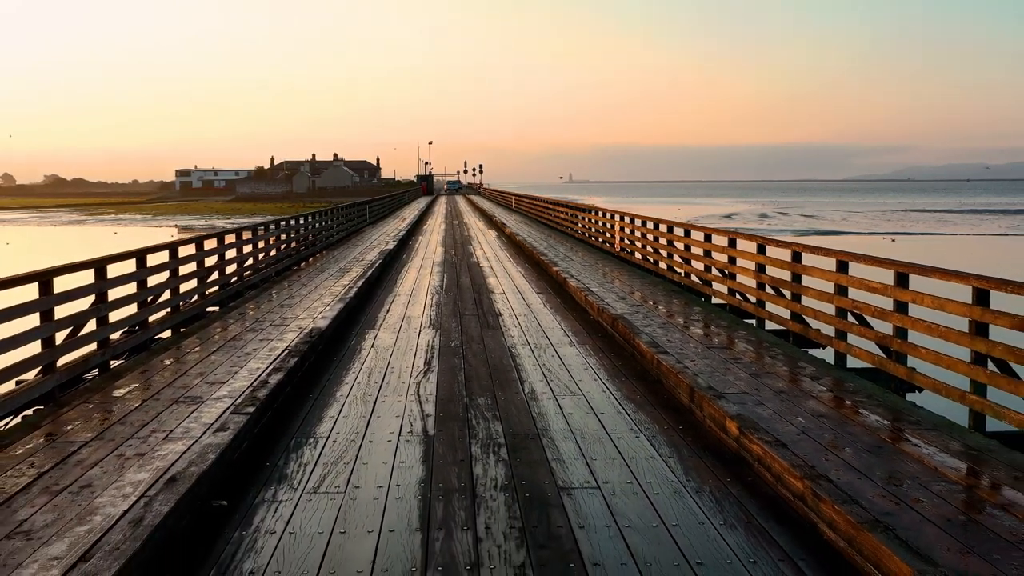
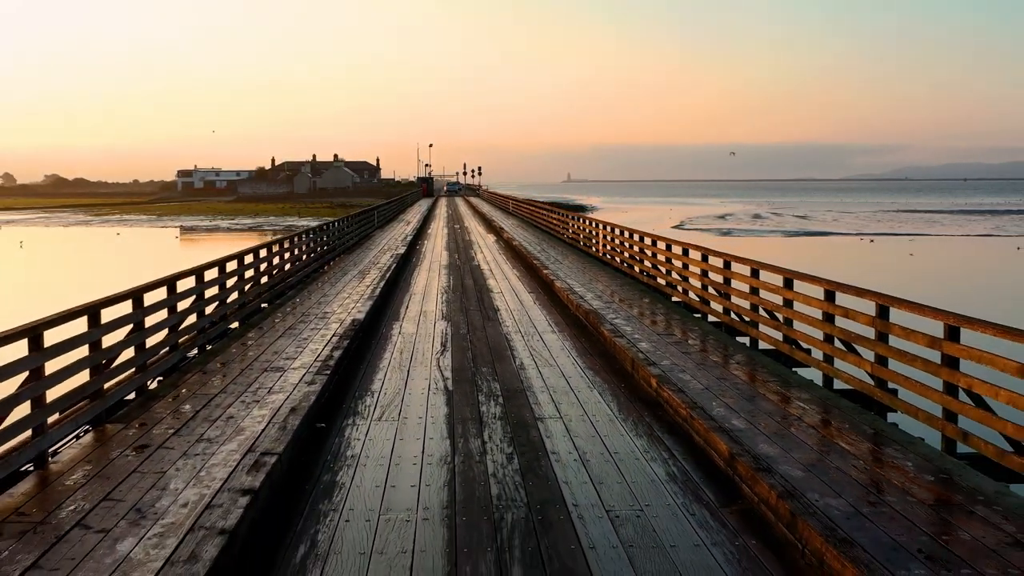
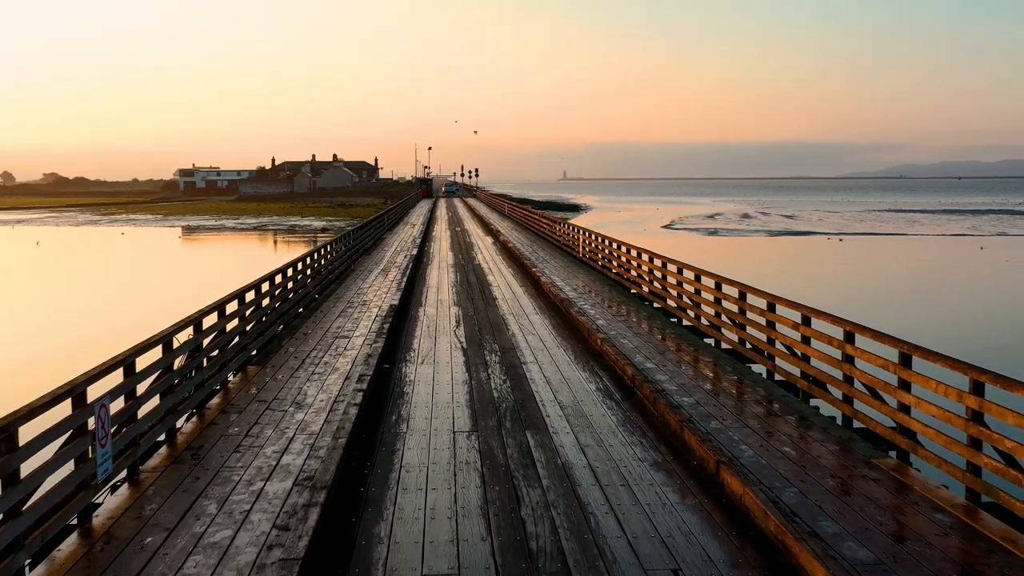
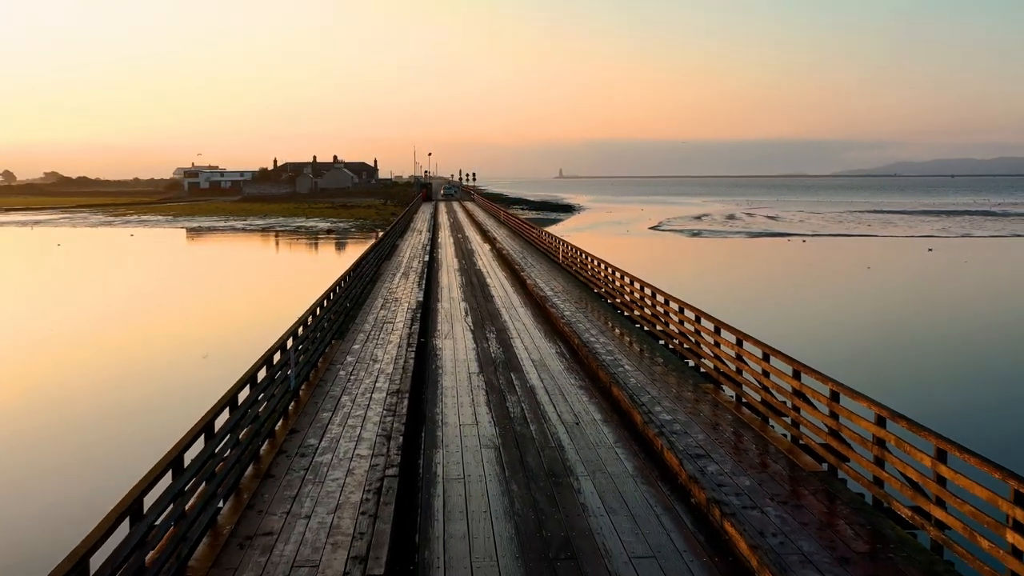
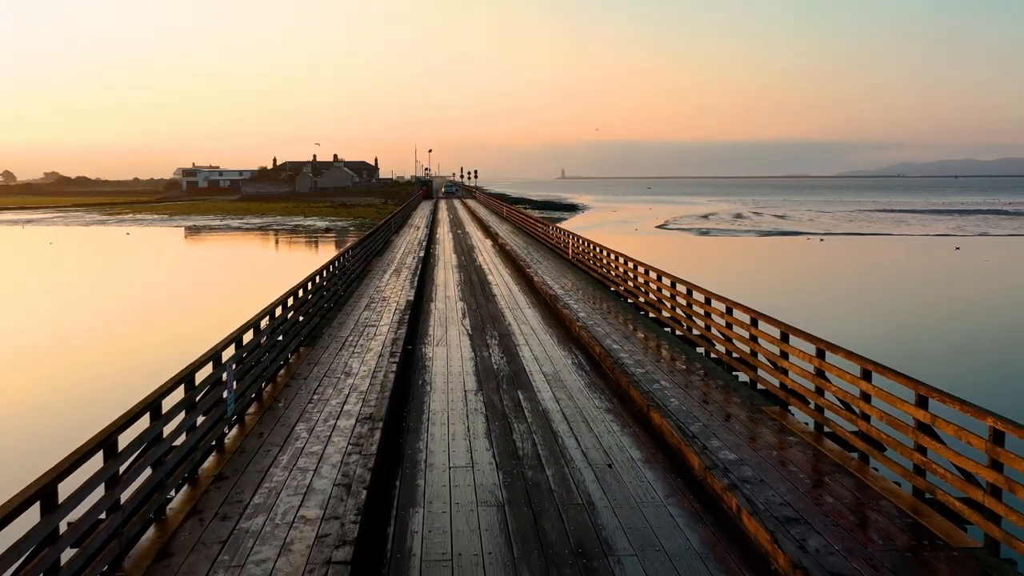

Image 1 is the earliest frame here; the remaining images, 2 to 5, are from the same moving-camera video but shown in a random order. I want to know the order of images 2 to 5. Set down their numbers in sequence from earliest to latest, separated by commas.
2, 3, 5, 4
